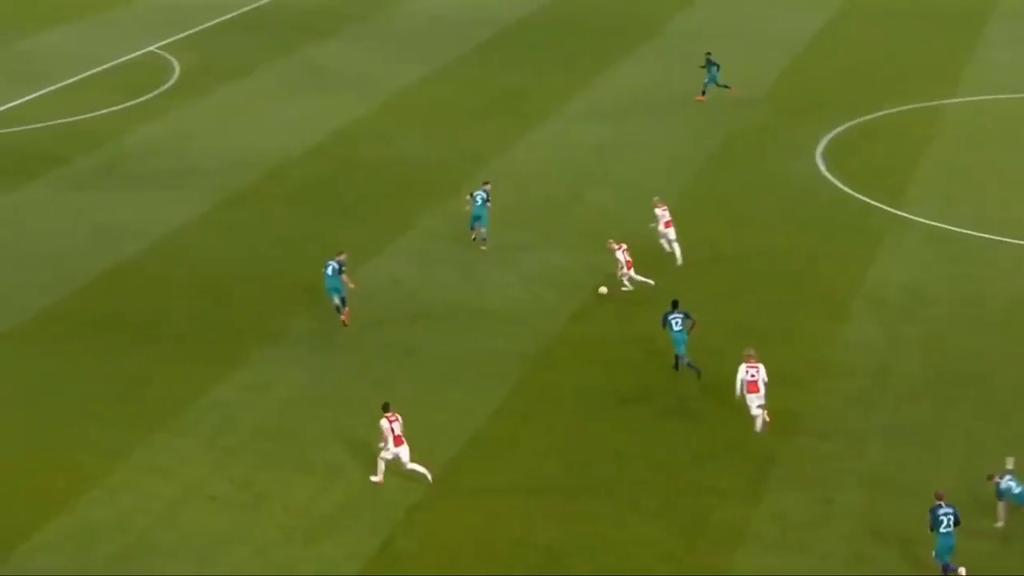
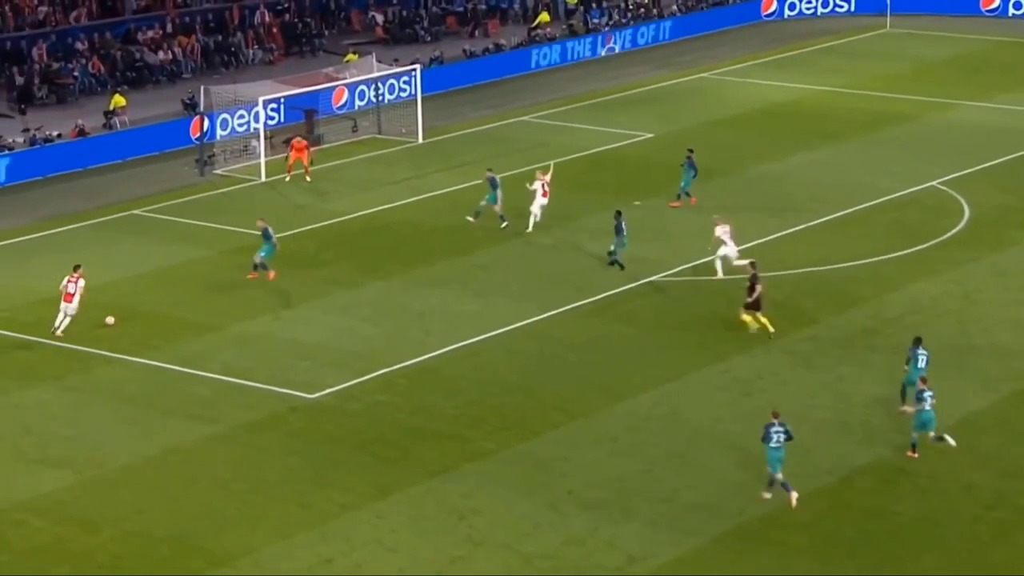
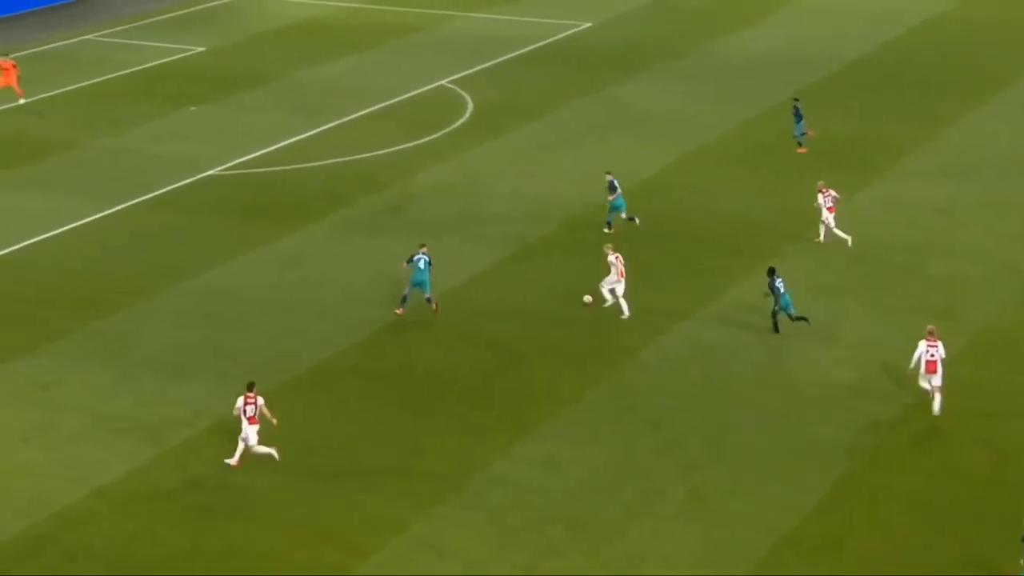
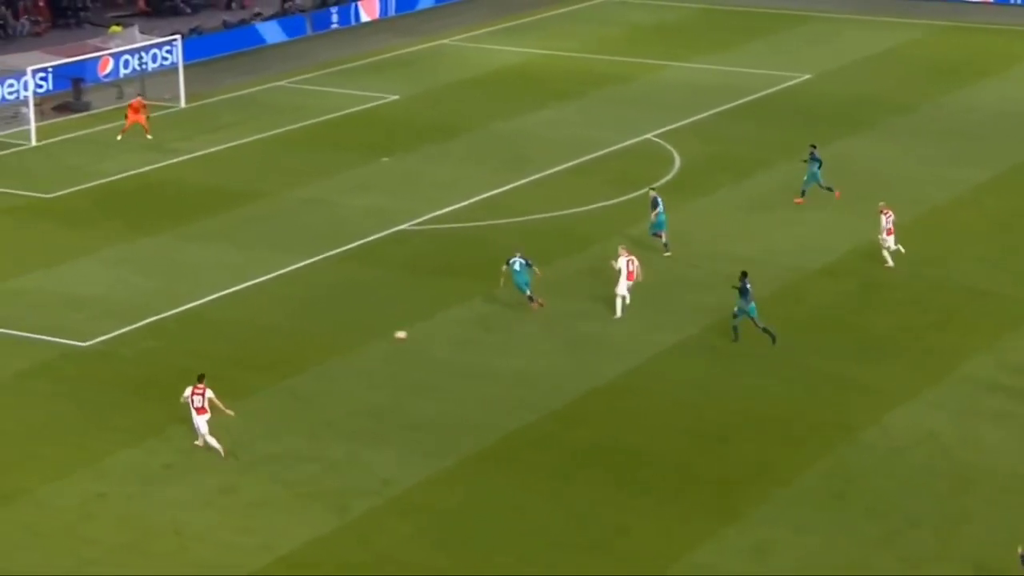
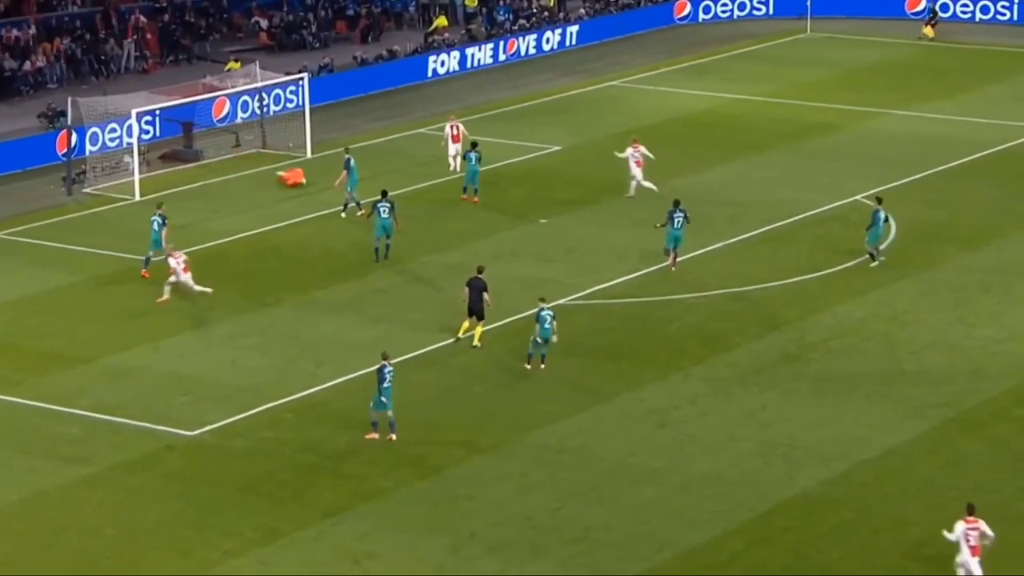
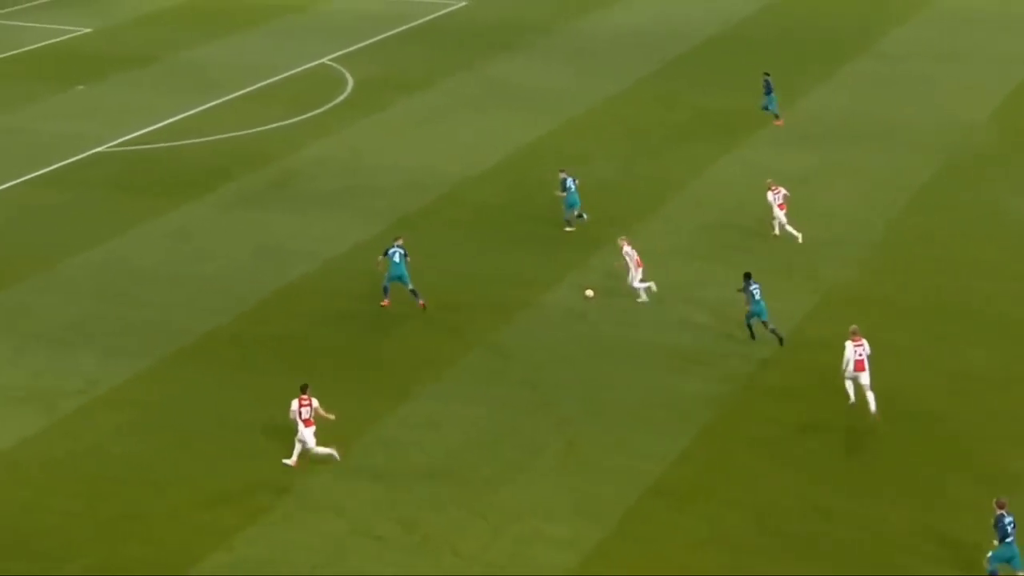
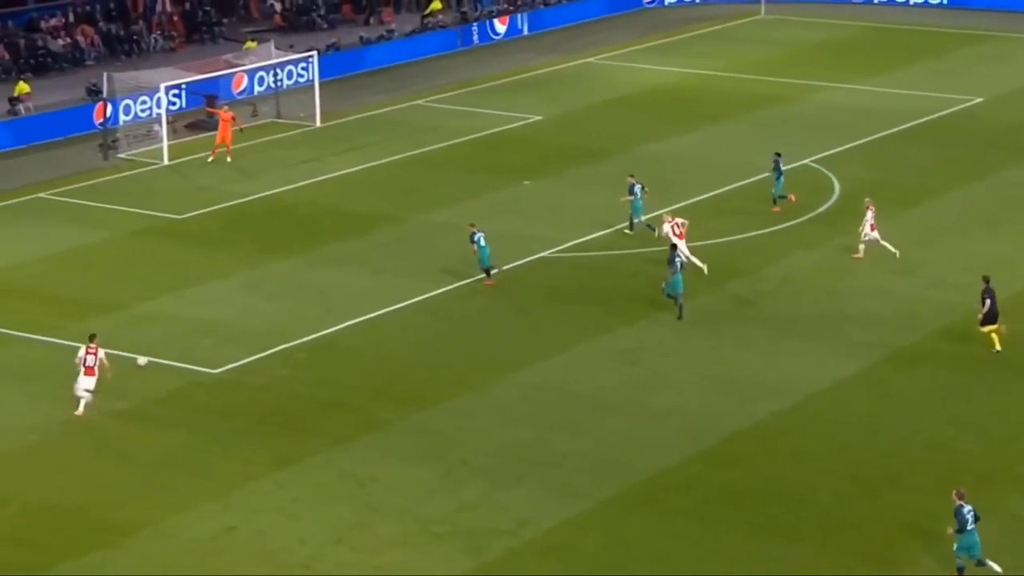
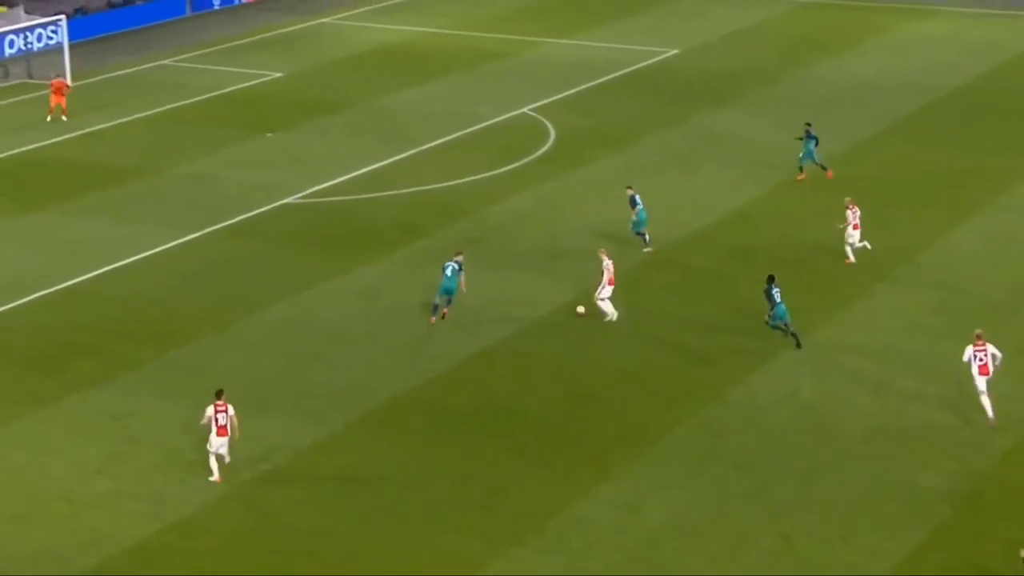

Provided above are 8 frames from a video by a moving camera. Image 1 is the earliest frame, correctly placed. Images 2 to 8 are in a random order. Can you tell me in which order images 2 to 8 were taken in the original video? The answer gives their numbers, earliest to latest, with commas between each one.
6, 3, 8, 4, 7, 2, 5
